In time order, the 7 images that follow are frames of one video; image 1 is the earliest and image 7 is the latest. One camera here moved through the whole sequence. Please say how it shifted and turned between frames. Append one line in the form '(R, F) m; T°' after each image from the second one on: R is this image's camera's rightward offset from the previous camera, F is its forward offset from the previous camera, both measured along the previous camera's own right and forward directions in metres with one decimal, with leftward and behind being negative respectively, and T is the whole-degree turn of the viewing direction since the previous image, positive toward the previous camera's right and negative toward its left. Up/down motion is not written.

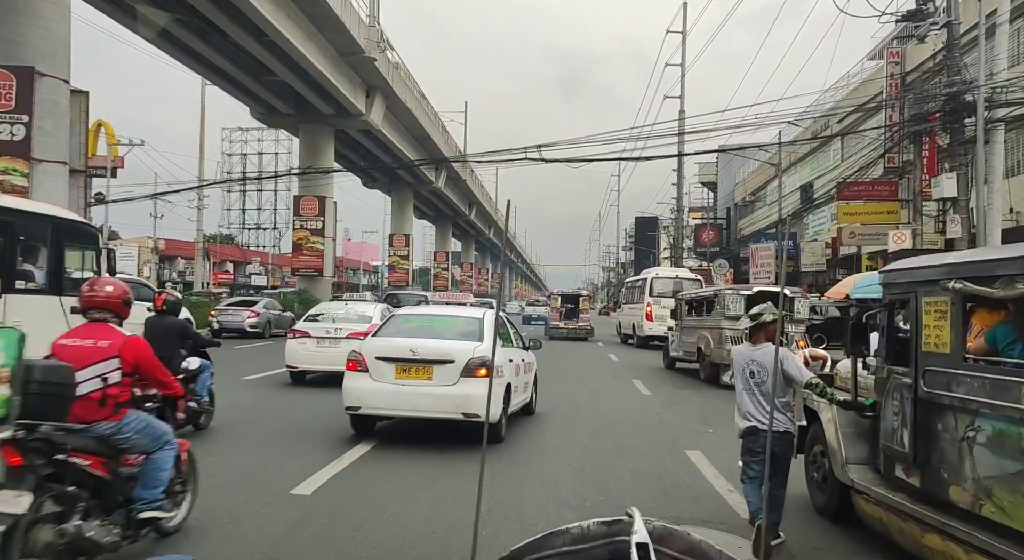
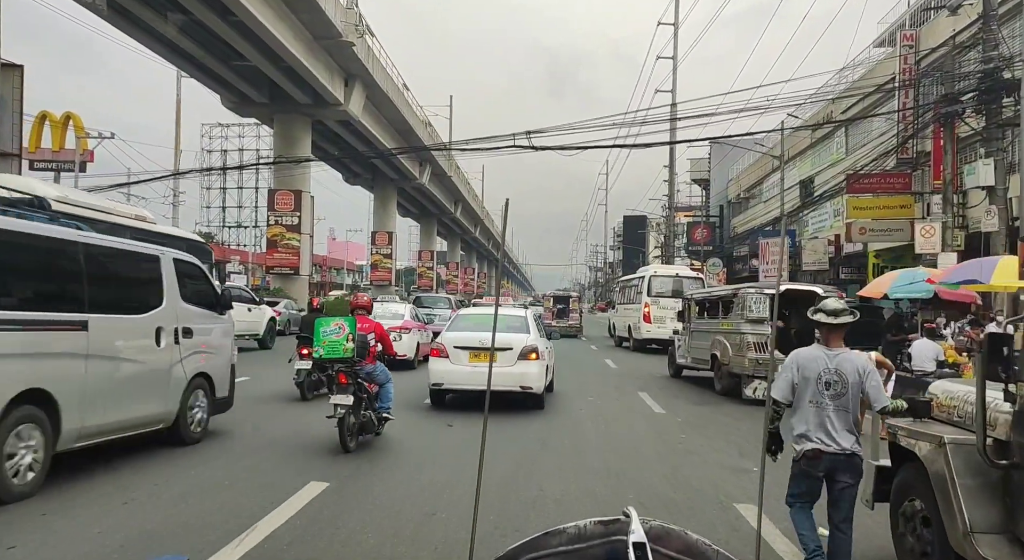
(0.0, +0.7) m; +1°
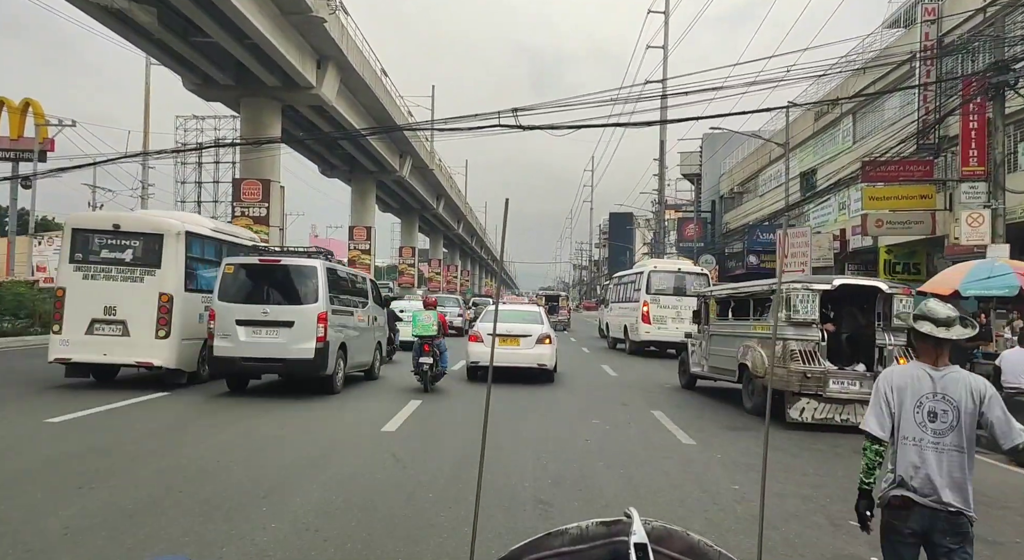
(0.0, +0.8) m; +1°
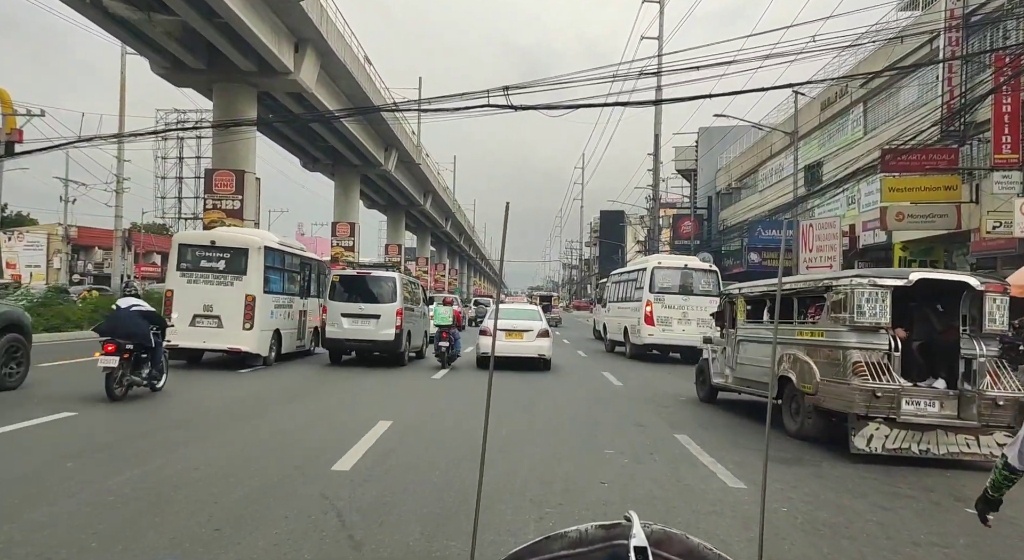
(0.0, +0.7) m; +1°
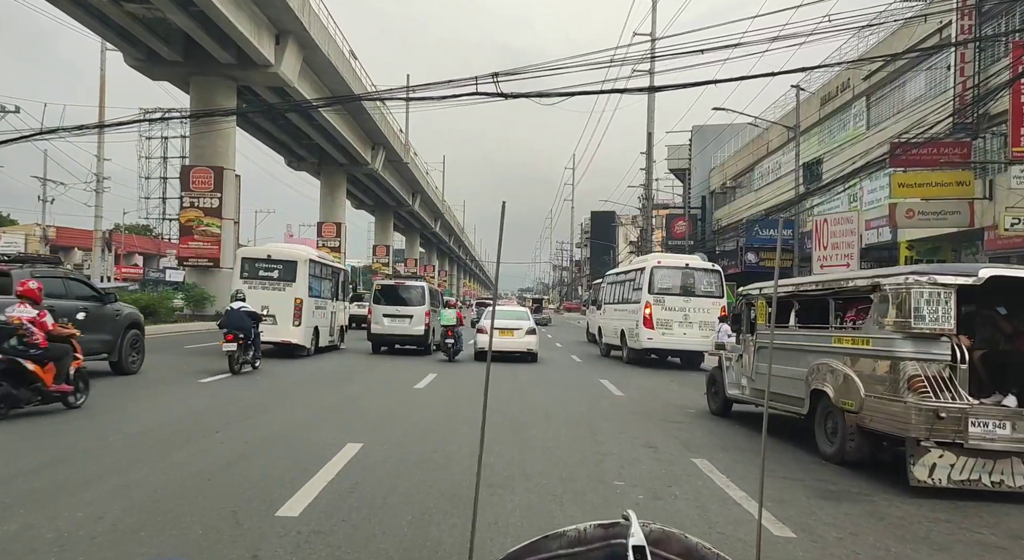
(0.0, +0.4) m; +1°
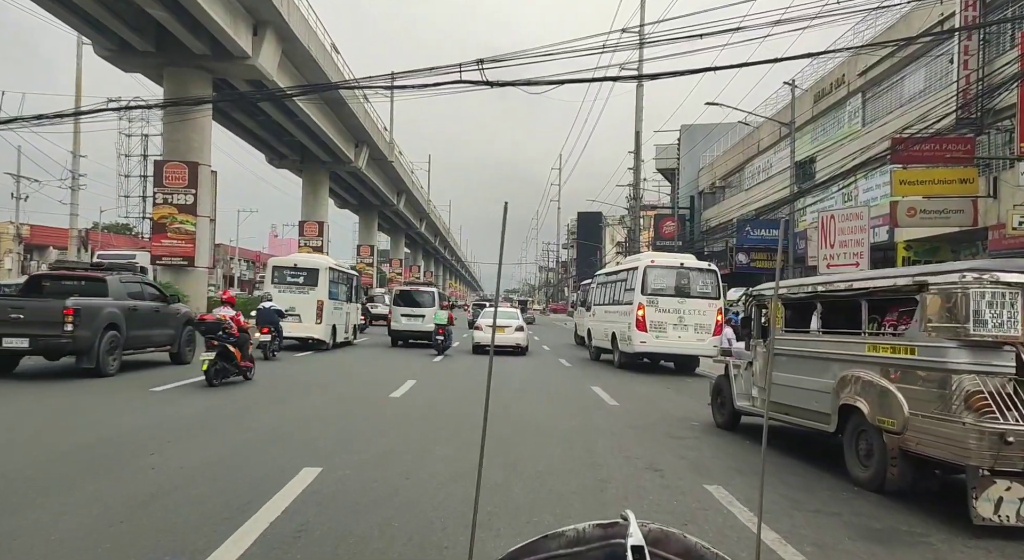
(0.0, +0.4) m; +1°
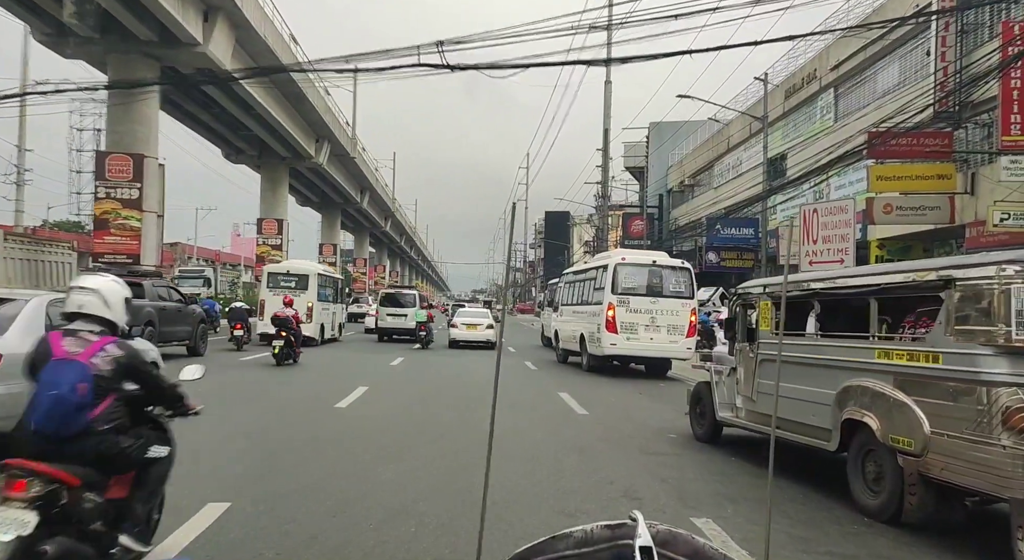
(+0.1, +0.4) m; +3°
